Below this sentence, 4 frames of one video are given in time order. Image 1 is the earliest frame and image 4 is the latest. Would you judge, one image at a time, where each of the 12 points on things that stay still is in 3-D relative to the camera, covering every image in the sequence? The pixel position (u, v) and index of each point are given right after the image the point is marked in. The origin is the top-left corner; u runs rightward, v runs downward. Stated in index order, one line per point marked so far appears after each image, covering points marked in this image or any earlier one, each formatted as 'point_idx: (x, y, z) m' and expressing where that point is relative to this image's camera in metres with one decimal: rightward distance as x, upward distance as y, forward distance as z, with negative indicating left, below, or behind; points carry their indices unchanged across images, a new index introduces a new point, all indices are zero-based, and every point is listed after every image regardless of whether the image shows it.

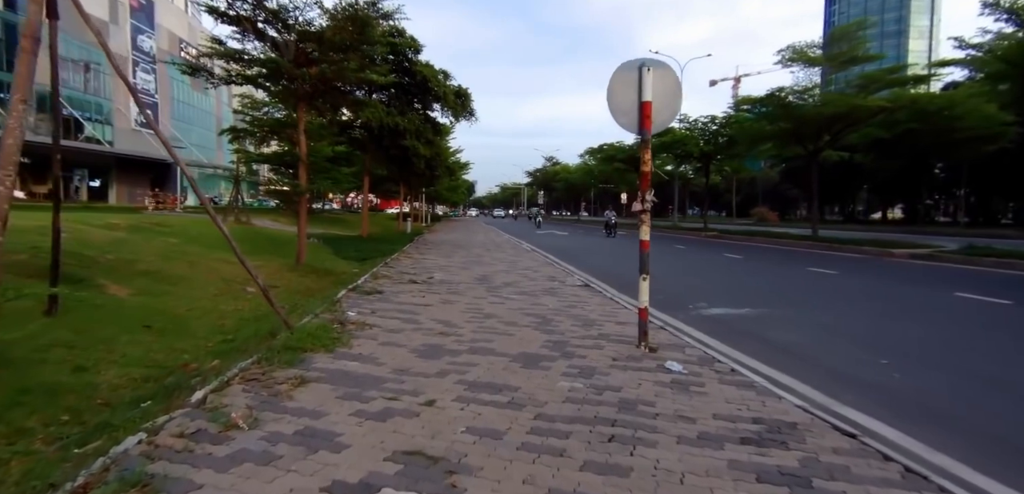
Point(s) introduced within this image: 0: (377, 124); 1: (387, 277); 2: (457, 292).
0: (-4.8, +4.4, +19.9) m
1: (-2.5, -0.6, +11.3) m
2: (-0.9, -0.8, +9.7) m
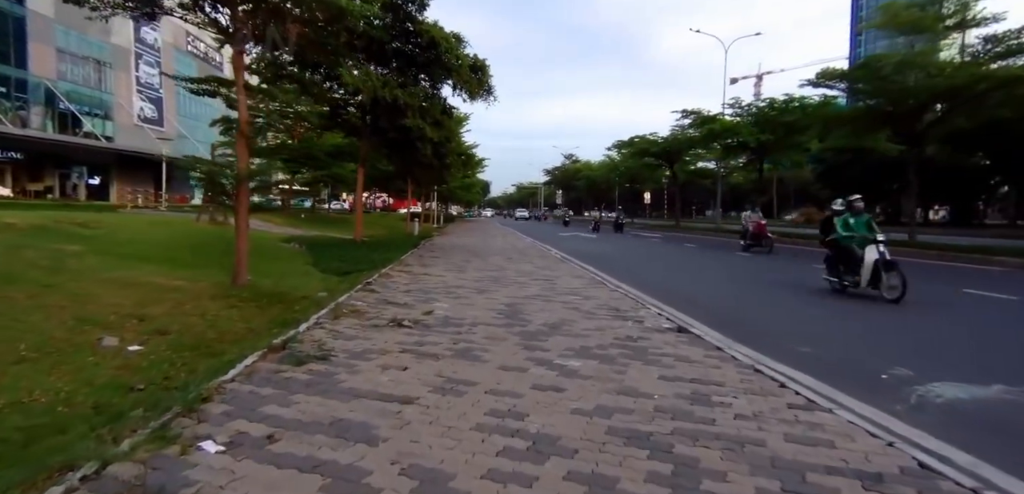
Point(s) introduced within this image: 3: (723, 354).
0: (-4.0, +4.2, +15.7) m
1: (-1.9, -0.8, +7.0) m
2: (-0.4, -1.0, +5.3) m
3: (+2.1, -1.0, +5.5) m
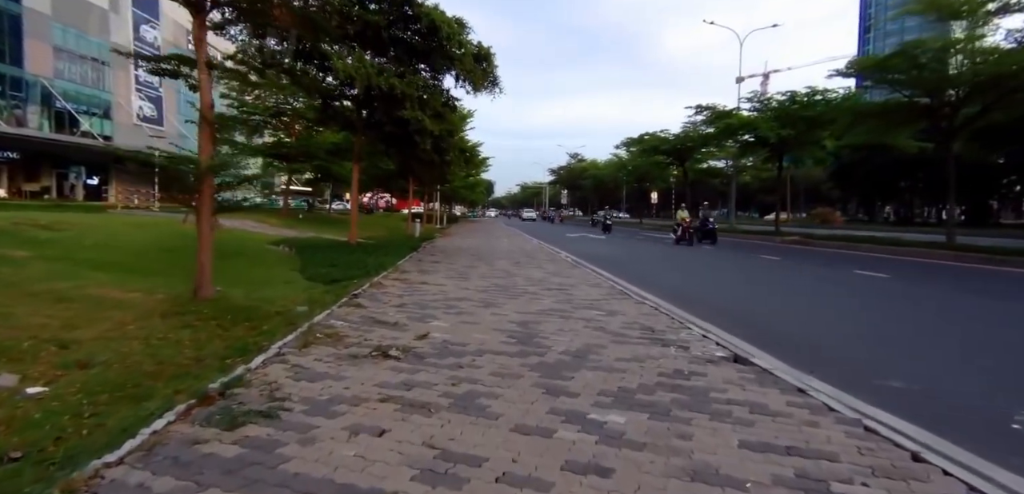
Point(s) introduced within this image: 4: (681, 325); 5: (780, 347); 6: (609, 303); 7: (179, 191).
0: (-3.8, +4.1, +14.4) m
1: (-1.8, -0.9, +5.7) m
2: (-0.3, -1.1, +4.0) m
3: (+2.2, -1.1, +4.1) m
4: (+2.0, -0.9, +6.7) m
5: (+3.6, -1.3, +7.5) m
6: (+1.4, -0.8, +8.1) m
7: (-4.4, +0.7, +7.4) m
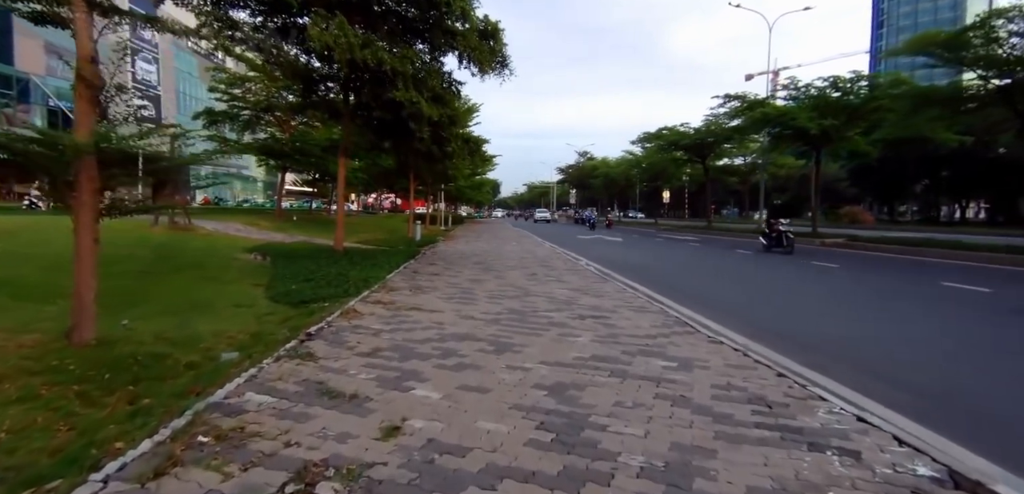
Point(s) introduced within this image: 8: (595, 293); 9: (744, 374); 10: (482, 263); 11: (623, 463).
0: (-3.5, +3.9, +12.0) m
1: (-1.6, -1.1, +3.3) m
2: (-0.1, -1.2, +1.6) m
3: (+2.4, -1.3, +1.7) m
4: (+2.2, -1.1, +4.3) m
5: (+3.8, -1.5, +5.0) m
6: (+1.6, -1.0, +5.7) m
7: (-4.2, +0.5, +5.1) m
8: (+1.3, -0.7, +9.2) m
9: (+2.0, -1.1, +4.8) m
10: (-0.8, -0.4, +15.3) m
11: (+0.6, -1.2, +3.1) m
